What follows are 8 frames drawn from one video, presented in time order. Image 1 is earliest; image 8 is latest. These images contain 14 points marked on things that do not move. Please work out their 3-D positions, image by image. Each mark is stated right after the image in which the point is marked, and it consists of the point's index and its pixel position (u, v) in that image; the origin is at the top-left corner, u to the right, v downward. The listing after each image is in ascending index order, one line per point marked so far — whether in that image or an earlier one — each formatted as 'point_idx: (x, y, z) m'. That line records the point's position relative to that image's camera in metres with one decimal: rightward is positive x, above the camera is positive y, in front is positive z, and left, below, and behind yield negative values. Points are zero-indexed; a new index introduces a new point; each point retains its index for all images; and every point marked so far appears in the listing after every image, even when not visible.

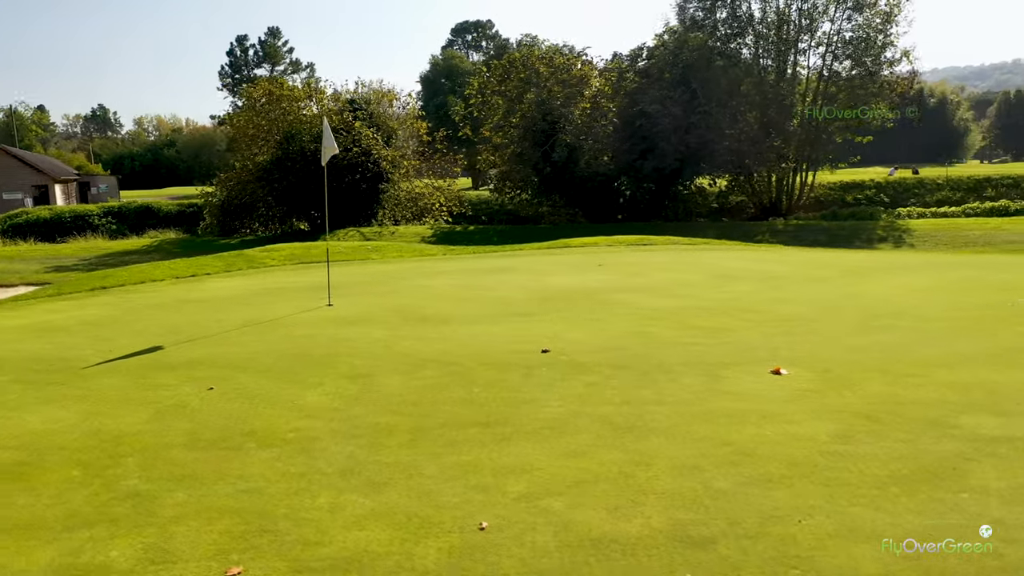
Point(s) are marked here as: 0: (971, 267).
0: (+6.9, +0.2, +12.2) m
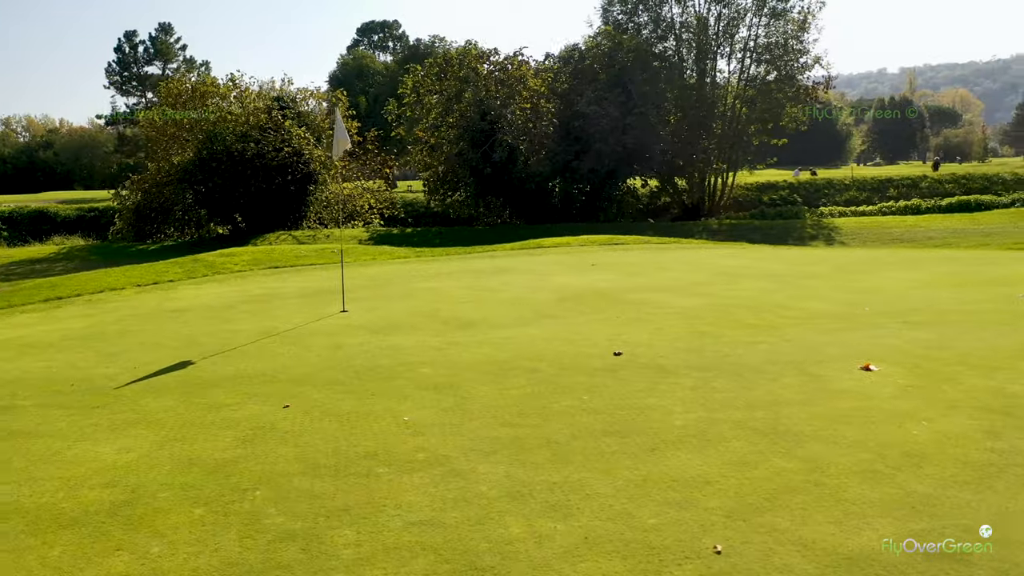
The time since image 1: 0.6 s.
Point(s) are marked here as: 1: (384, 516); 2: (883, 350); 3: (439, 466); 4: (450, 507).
0: (+6.8, +0.3, +12.7) m
1: (-0.6, -1.1, +3.8) m
2: (+3.2, -0.5, +7.0) m
3: (-0.3, -1.0, +4.4) m
4: (-0.3, -1.0, +3.9) m
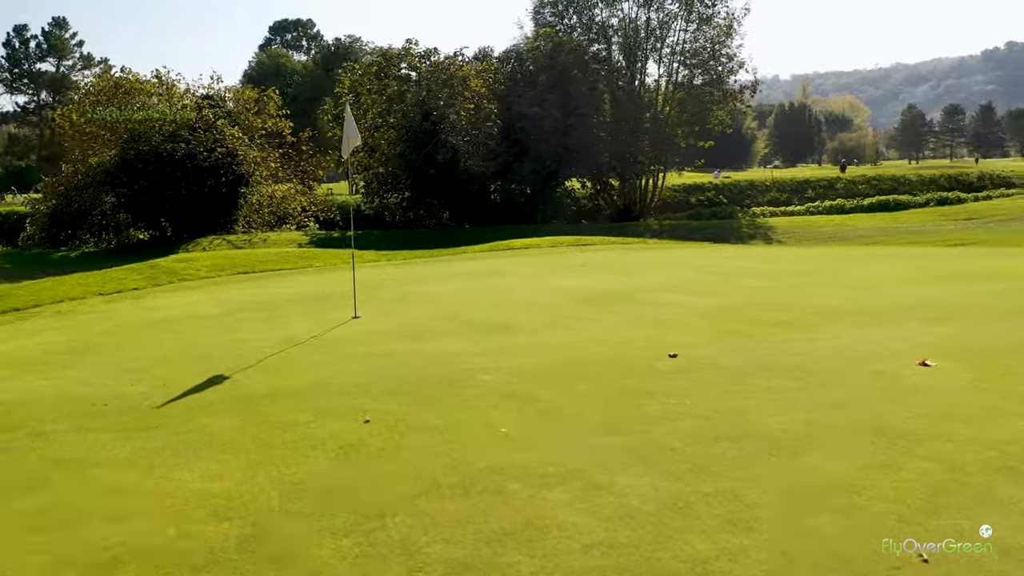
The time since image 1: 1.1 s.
0: (+6.5, +0.4, +13.1) m
1: (+0.2, -1.1, +3.5) m
2: (+3.6, -0.5, +7.1) m
3: (+0.4, -1.0, +4.1) m
4: (+0.5, -1.1, +3.6) m
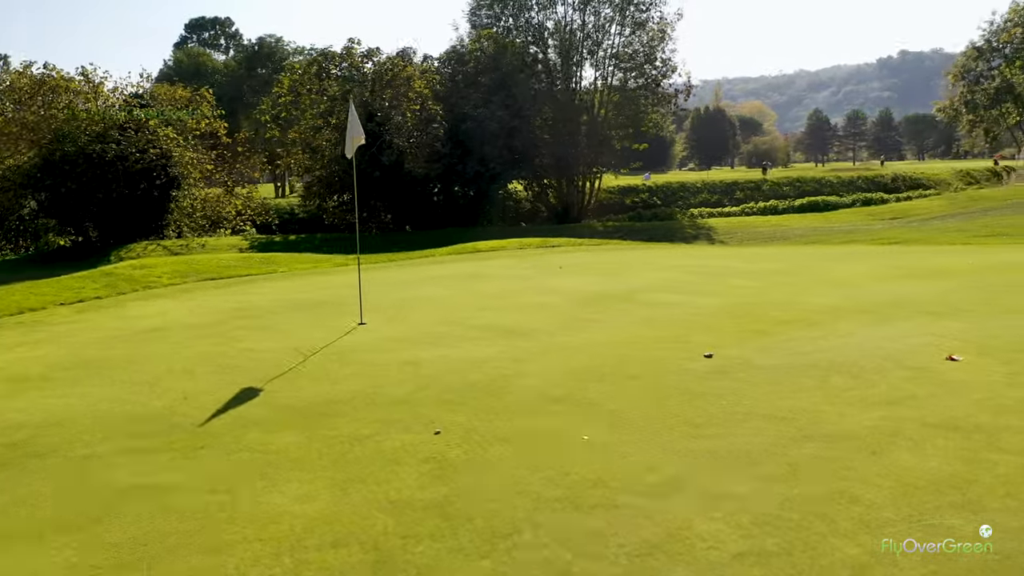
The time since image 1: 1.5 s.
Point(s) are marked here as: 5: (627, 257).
0: (+6.1, +0.4, +13.5) m
1: (+0.8, -1.1, +3.4) m
2: (+3.8, -0.5, +7.3) m
3: (+0.9, -1.0, +4.0) m
4: (+1.0, -1.1, +3.5) m
5: (+1.9, +0.5, +13.6) m
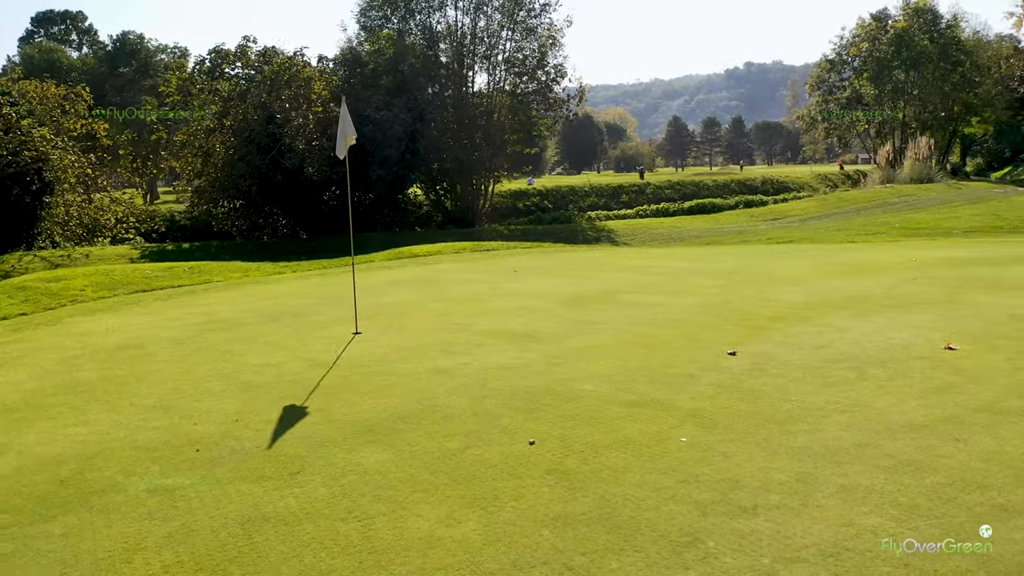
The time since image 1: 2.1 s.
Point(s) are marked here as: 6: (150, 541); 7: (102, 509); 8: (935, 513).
0: (+5.2, +0.5, +14.3) m
1: (+1.6, -1.1, +3.4) m
2: (+3.9, -0.4, +7.7) m
3: (+1.6, -1.0, +4.0) m
4: (+1.8, -1.0, +3.6) m
5: (+1.0, +0.5, +13.7) m
6: (-1.5, -1.1, +3.5) m
7: (-1.9, -1.0, +3.8) m
8: (+1.9, -1.0, +3.7) m
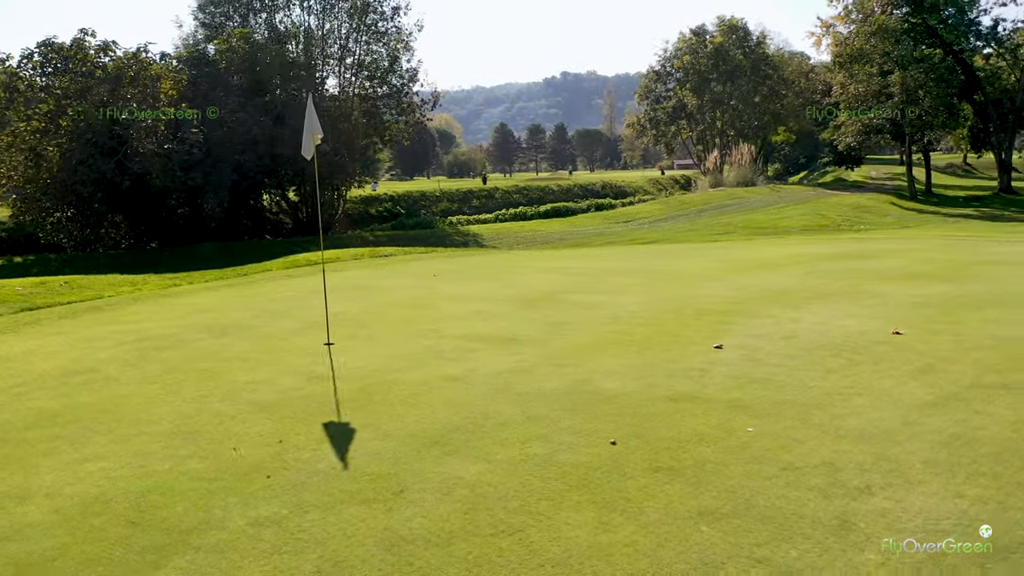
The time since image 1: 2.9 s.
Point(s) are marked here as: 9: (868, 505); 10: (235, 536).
0: (+3.5, +0.5, +15.1) m
1: (+2.2, -1.0, +3.7) m
2: (+3.6, -0.3, +8.4) m
3: (+2.1, -0.9, +4.3) m
4: (+2.4, -1.0, +3.9) m
5: (-0.5, +0.4, +13.7) m
6: (-0.8, -1.1, +3.1) m
7: (-1.2, -1.1, +3.3) m
8: (+2.5, -0.9, +4.0) m
9: (+1.6, -1.0, +3.7) m
10: (-1.2, -1.0, +3.4) m
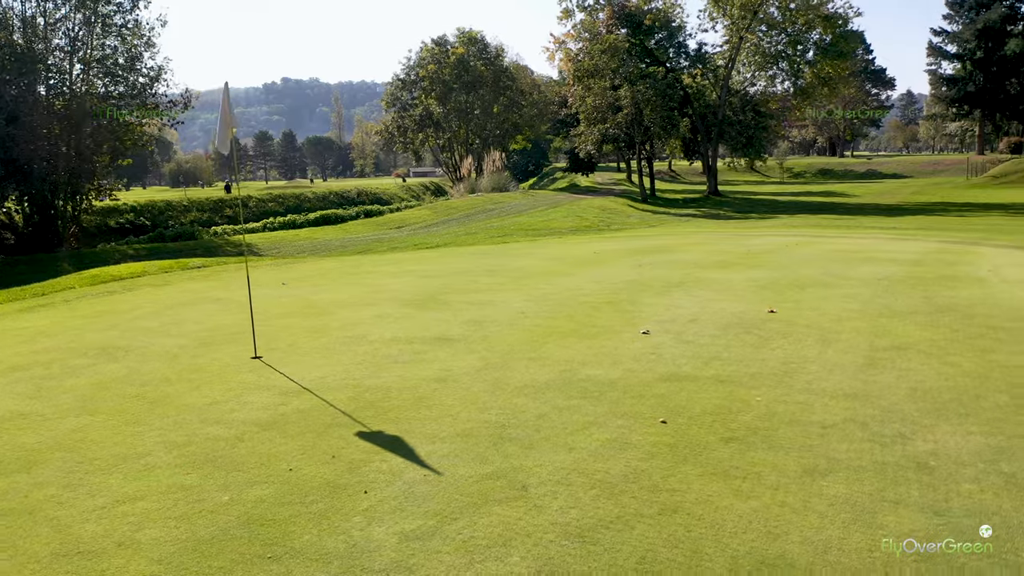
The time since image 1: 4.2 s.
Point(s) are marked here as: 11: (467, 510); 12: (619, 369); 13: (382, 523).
0: (+0.2, +0.6, +15.6) m
1: (+2.7, -0.8, +4.4) m
2: (+2.5, -0.1, +9.4) m
3: (+2.4, -0.7, +5.0) m
4: (+2.8, -0.8, +4.7) m
5: (-3.1, +0.3, +13.1) m
6: (0.0, -1.1, +2.9) m
7: (-0.4, -1.0, +3.0) m
8: (+2.8, -0.8, +4.9) m
9: (+2.1, -0.8, +4.3) m
10: (-0.4, -1.0, +3.1) m
11: (-0.2, -1.0, +3.5) m
12: (+0.8, -0.6, +6.1) m
13: (-0.5, -1.0, +3.4) m
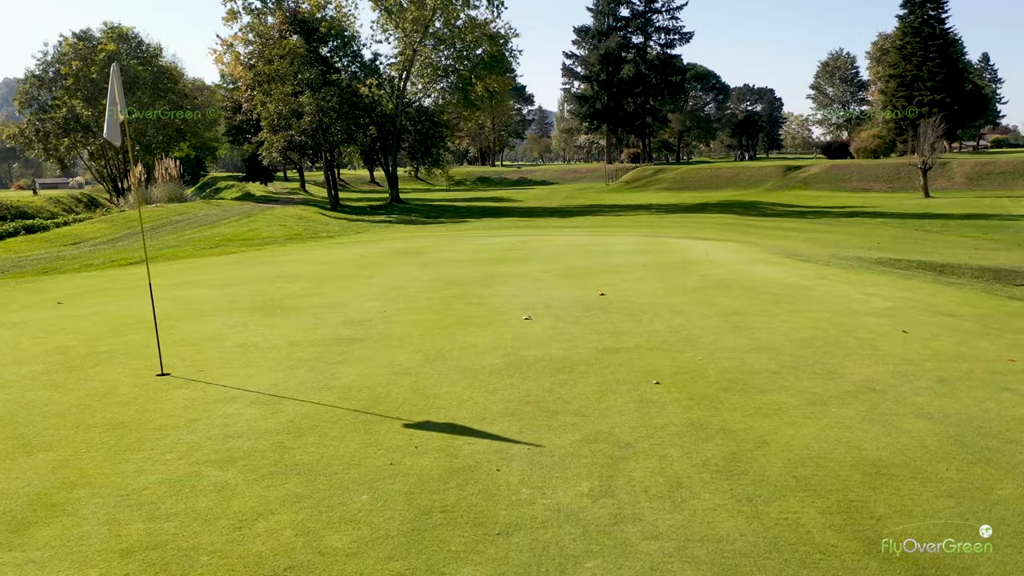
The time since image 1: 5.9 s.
0: (-4.1, +0.4, +15.1) m
1: (+2.8, -0.6, +5.8) m
2: (+0.5, 0.0, +10.2) m
3: (+2.2, -0.5, +6.2) m
4: (+2.7, -0.5, +6.1) m
5: (-6.0, 0.0, +11.4) m
6: (+0.9, -0.9, +3.3) m
7: (+0.4, -0.9, +3.3) m
8: (+2.7, -0.5, +6.2) m
9: (+2.3, -0.6, +5.4) m
10: (+0.4, -0.9, +3.4) m
11: (+0.5, -0.8, +3.8) m
12: (+0.3, -0.5, +6.5) m
13: (+0.2, -0.9, +3.6) m
